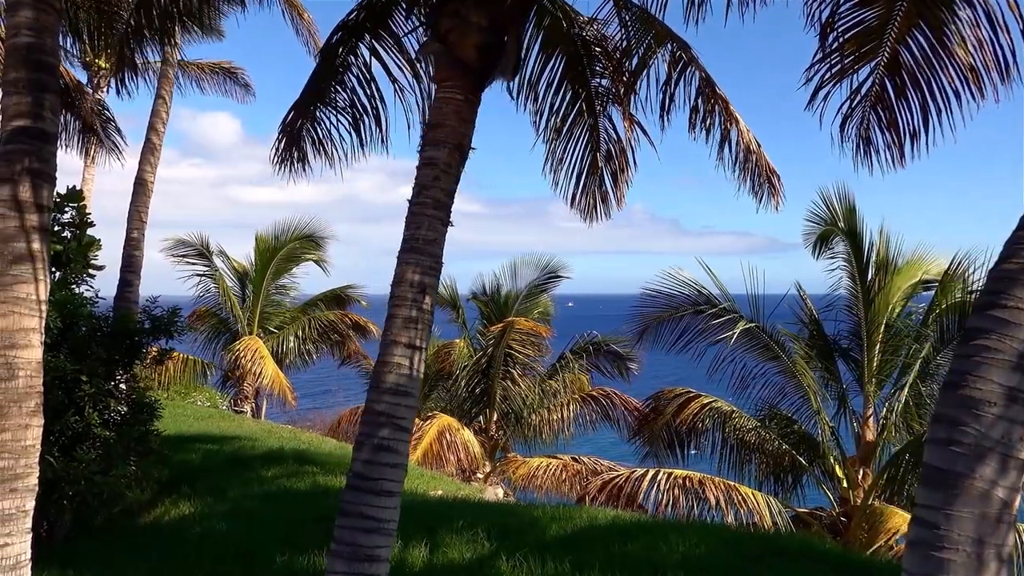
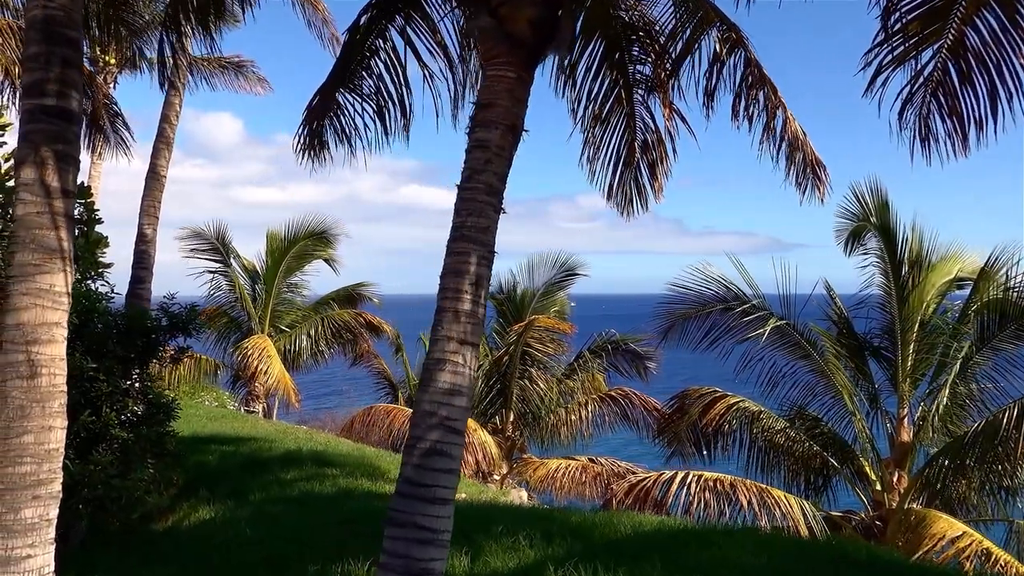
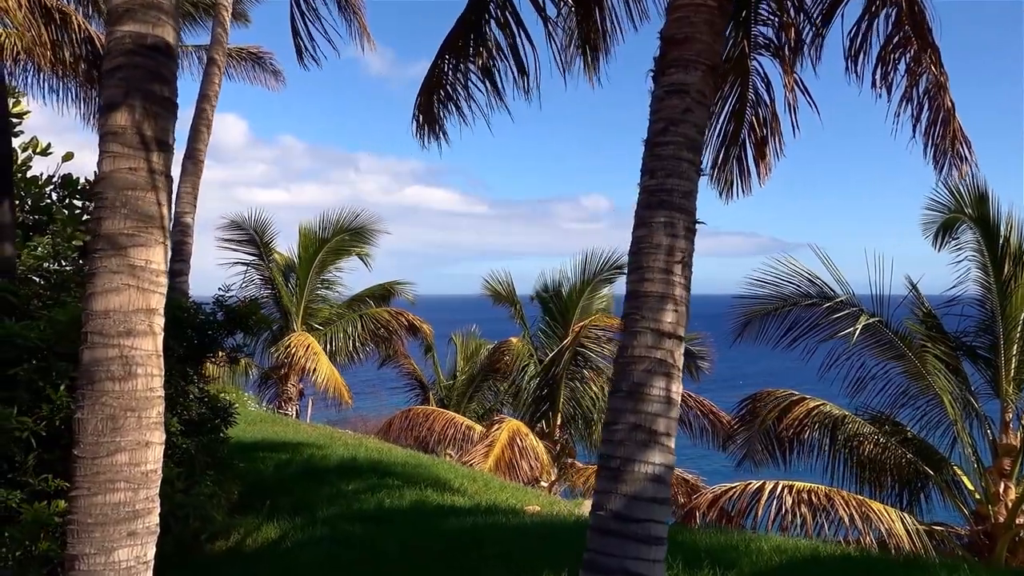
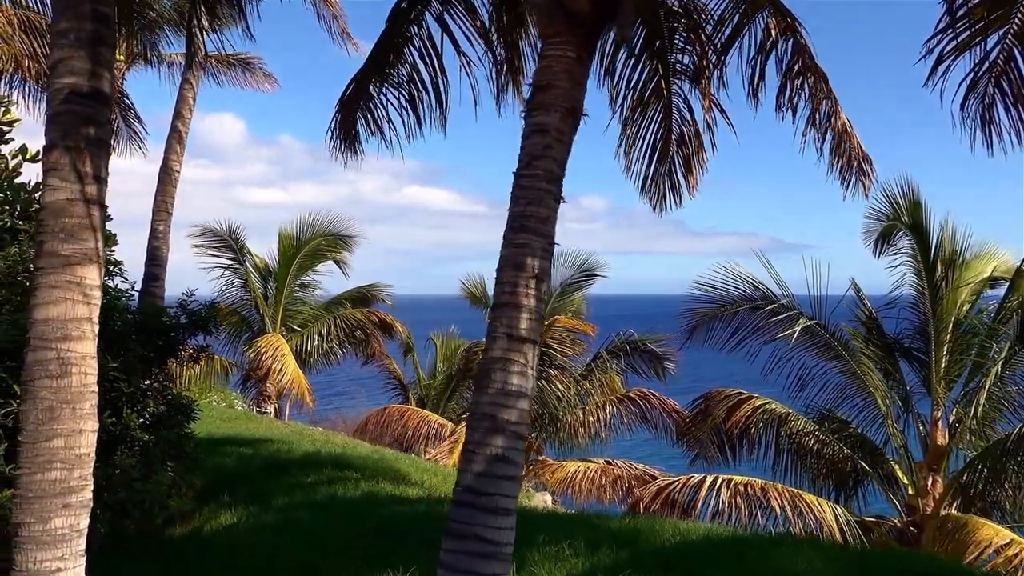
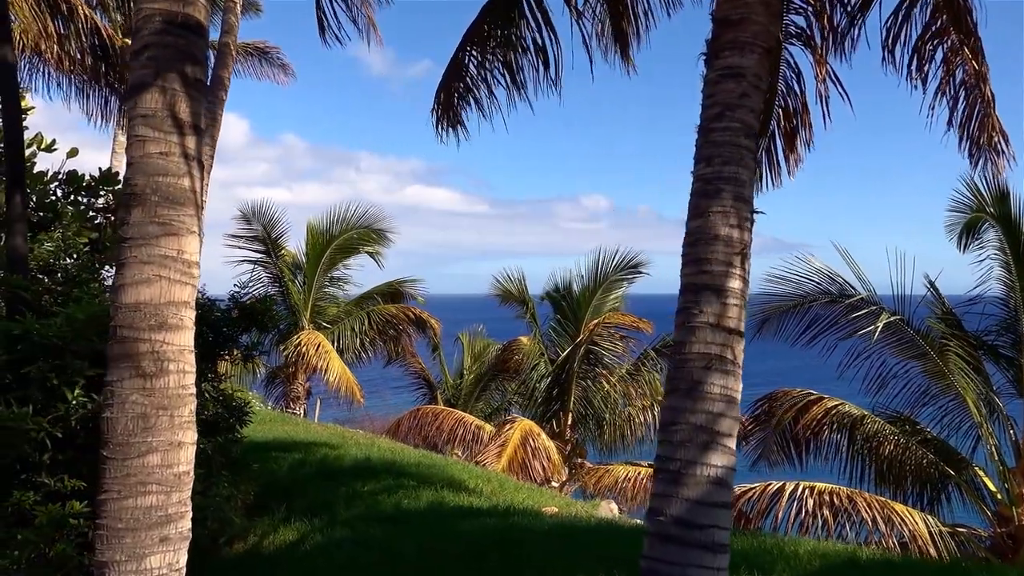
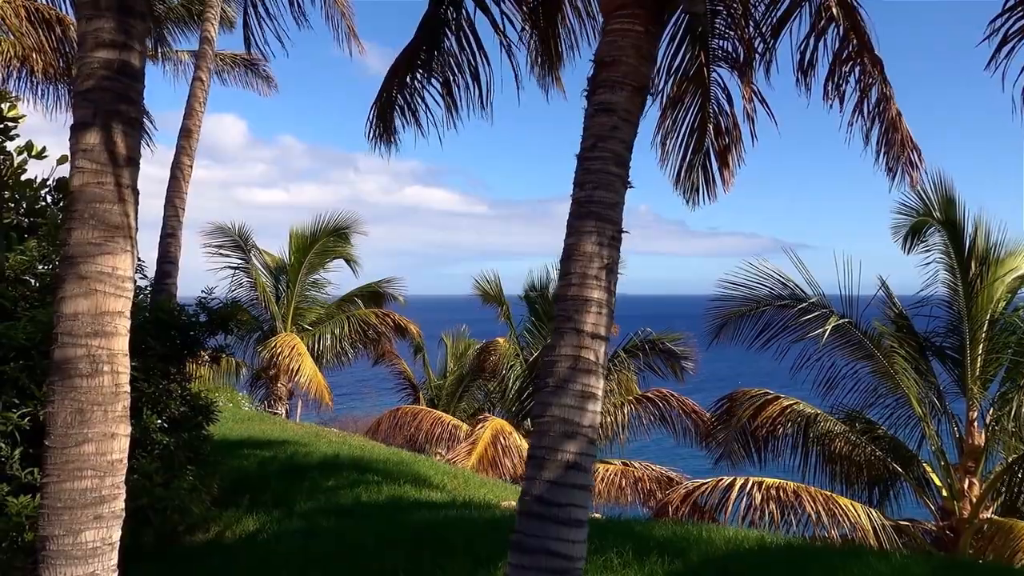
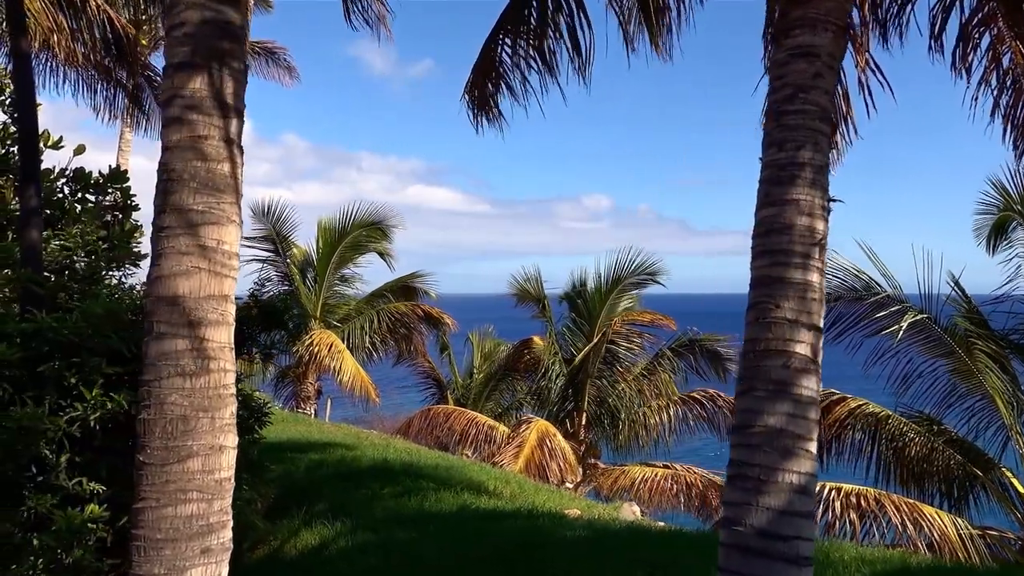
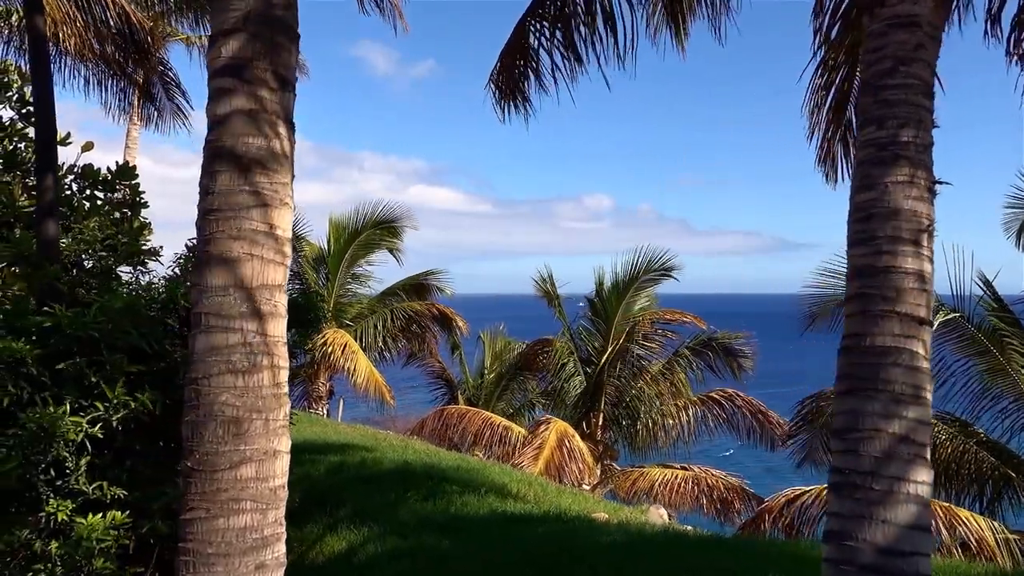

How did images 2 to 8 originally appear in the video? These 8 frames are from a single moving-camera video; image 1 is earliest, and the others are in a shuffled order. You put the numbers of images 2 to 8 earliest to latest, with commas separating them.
2, 4, 6, 3, 5, 7, 8
